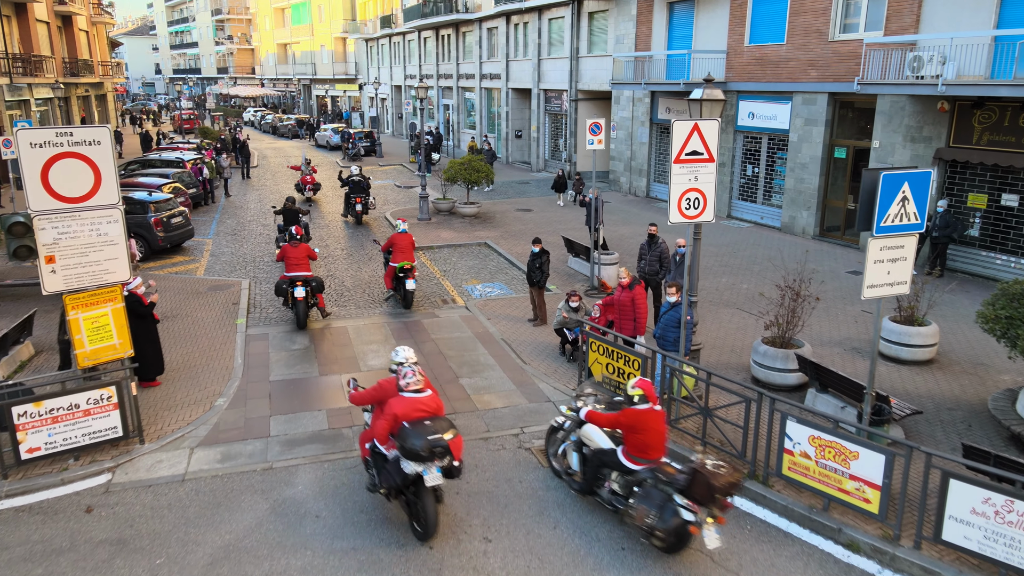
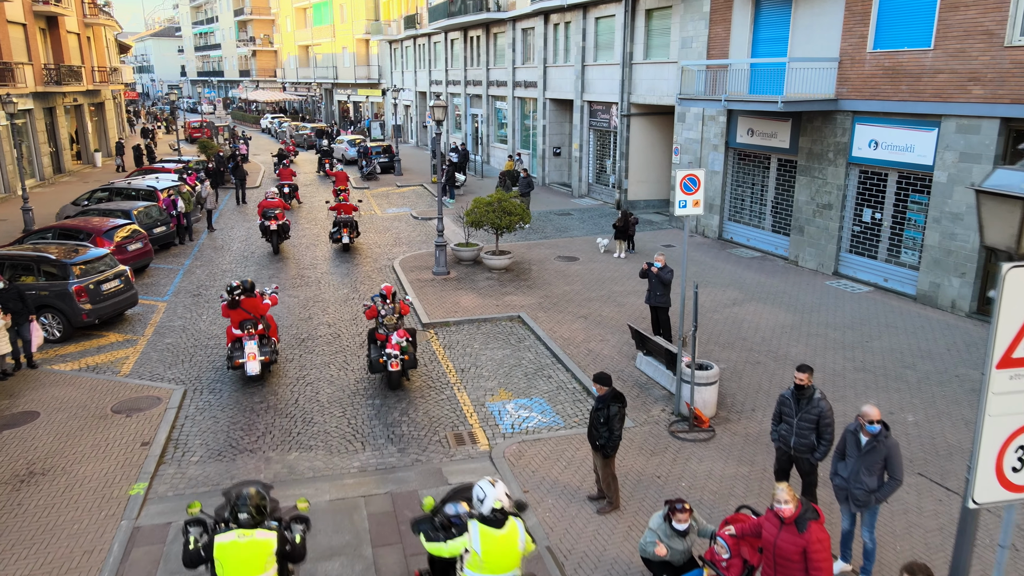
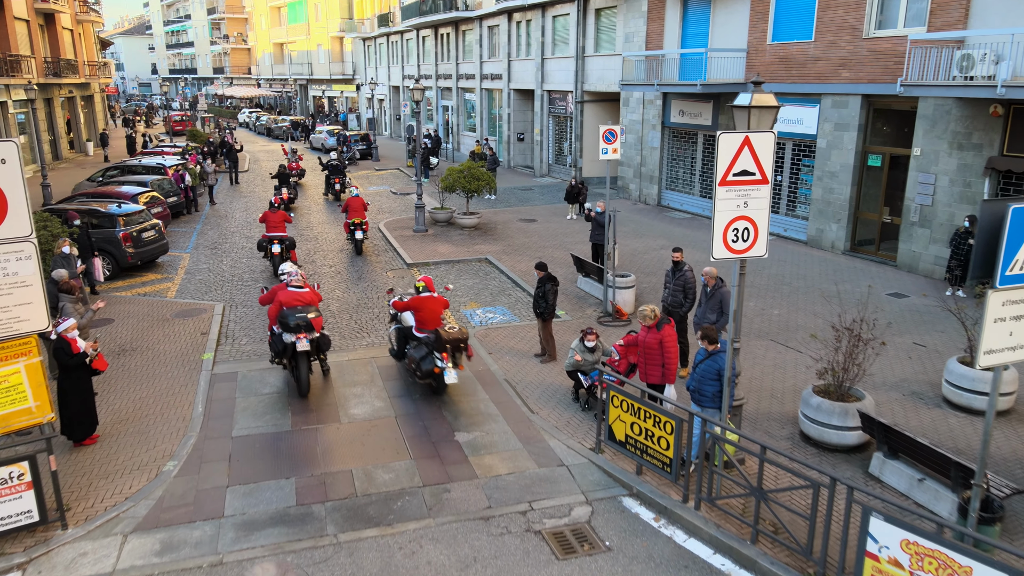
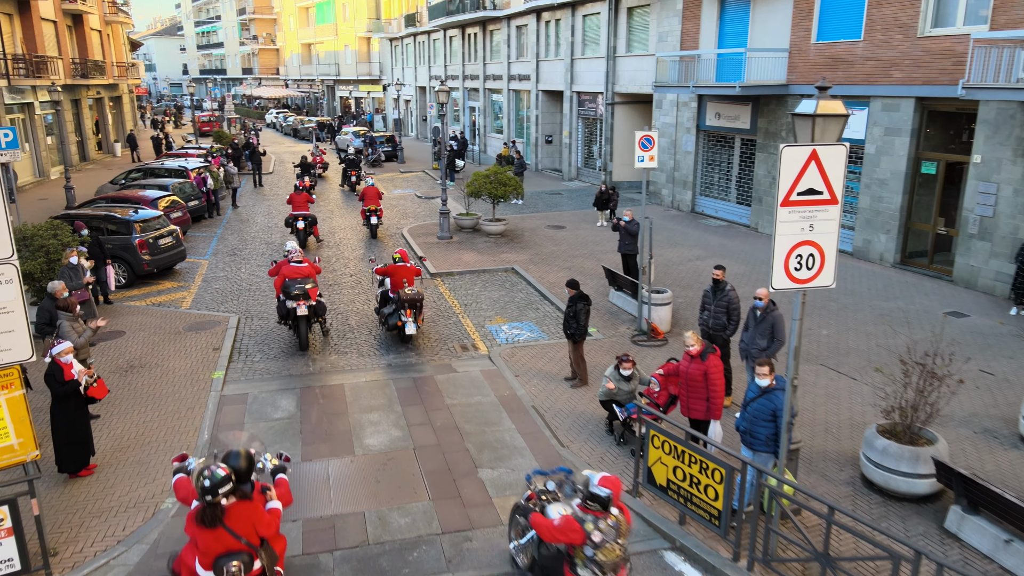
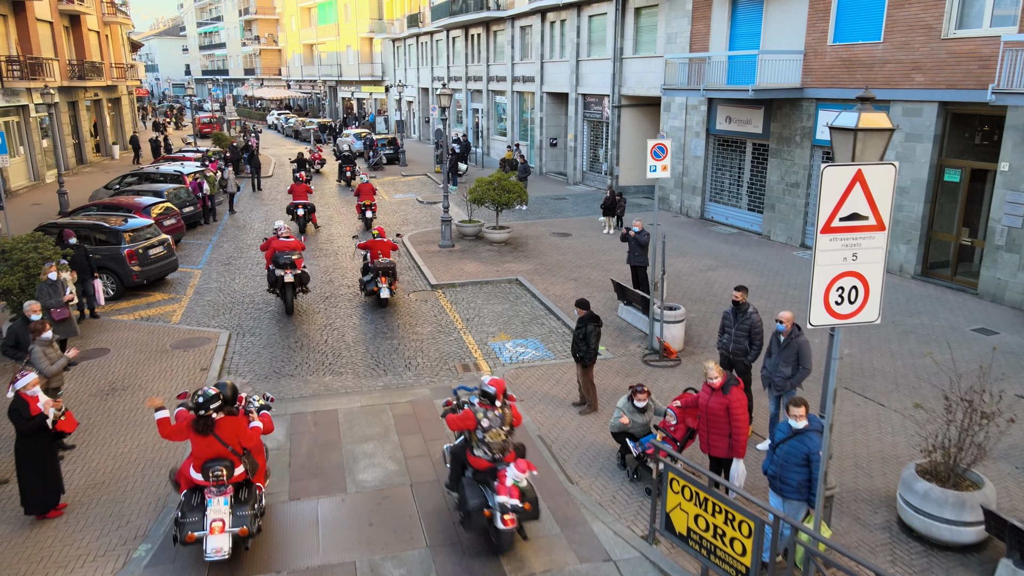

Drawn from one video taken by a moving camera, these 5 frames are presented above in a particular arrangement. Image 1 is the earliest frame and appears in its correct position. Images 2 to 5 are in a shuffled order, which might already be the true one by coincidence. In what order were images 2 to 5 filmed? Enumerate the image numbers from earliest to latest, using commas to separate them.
3, 4, 5, 2
